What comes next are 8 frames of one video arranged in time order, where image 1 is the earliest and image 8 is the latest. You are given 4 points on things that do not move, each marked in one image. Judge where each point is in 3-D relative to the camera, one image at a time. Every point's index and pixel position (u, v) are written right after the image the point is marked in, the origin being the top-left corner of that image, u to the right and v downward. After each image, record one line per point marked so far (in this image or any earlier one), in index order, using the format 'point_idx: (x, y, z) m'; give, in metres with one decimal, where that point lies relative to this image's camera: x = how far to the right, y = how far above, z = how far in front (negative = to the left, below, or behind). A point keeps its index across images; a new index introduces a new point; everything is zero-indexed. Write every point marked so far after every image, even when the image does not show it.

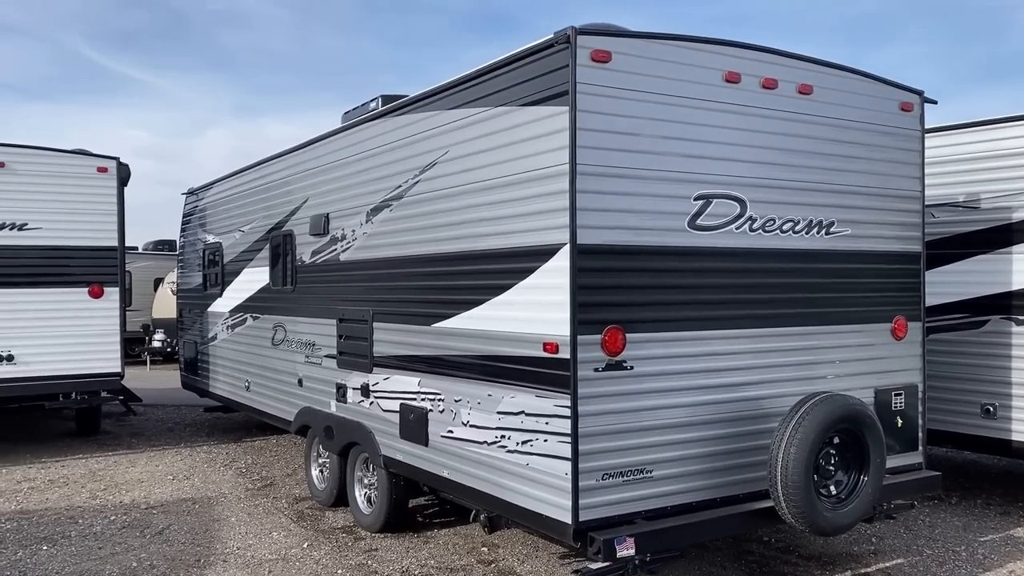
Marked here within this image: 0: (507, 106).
0: (0.0, +0.9, +4.1) m
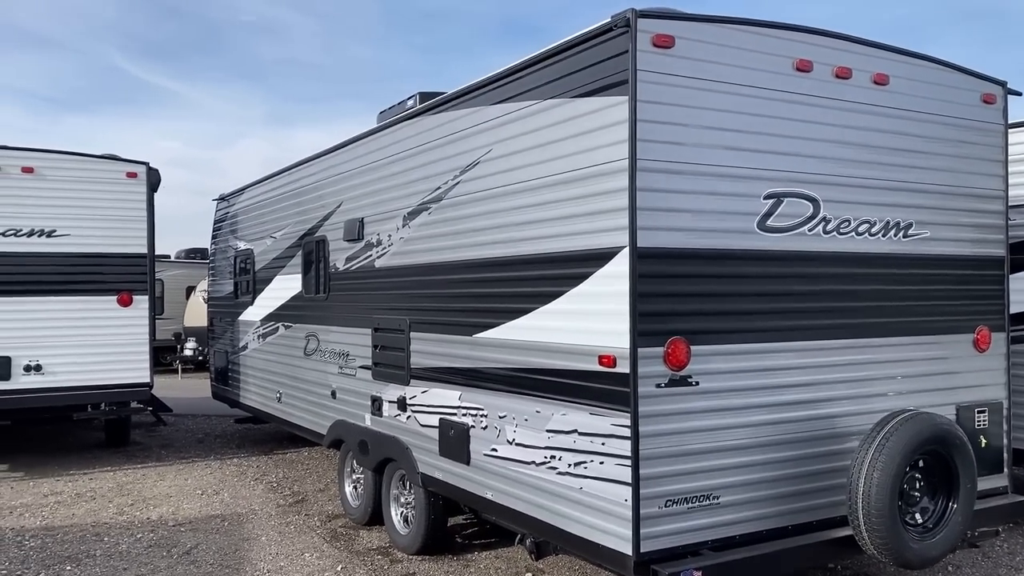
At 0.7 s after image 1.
0: (+0.2, +0.8, +3.8) m
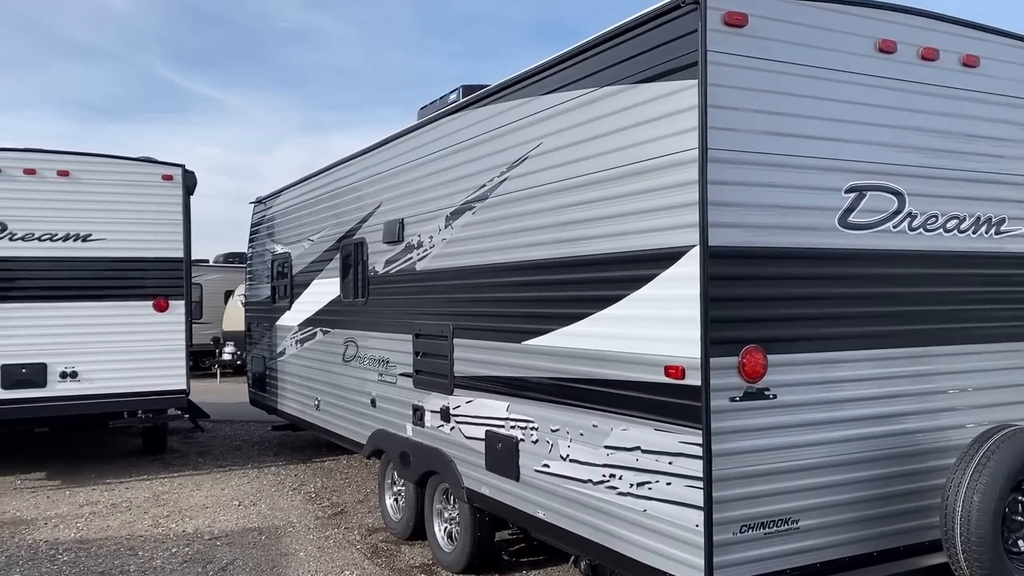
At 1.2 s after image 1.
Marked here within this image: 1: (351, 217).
0: (+0.4, +0.8, +3.5) m
1: (-1.3, +0.6, +6.6) m
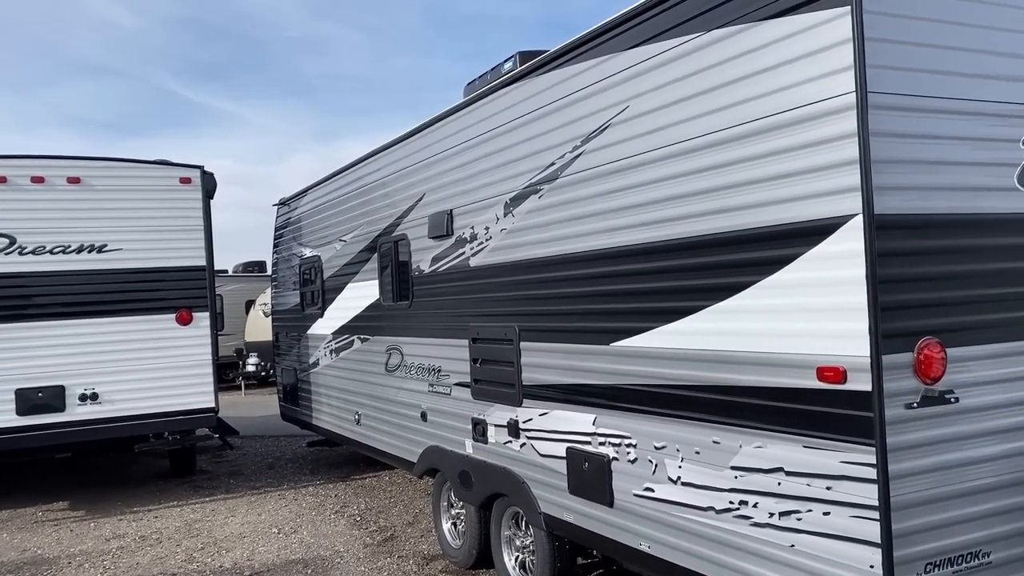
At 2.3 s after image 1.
0: (+0.7, +0.9, +2.8) m
1: (-0.9, +0.5, +6.0) m
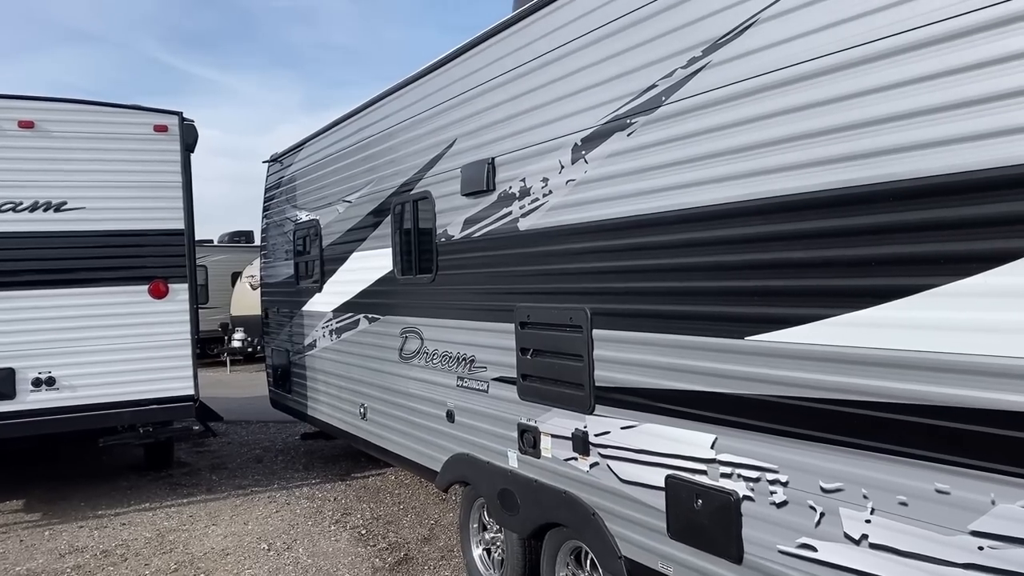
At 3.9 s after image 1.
0: (+1.0, +0.9, +1.8) m
1: (-0.6, +0.7, +5.0) m
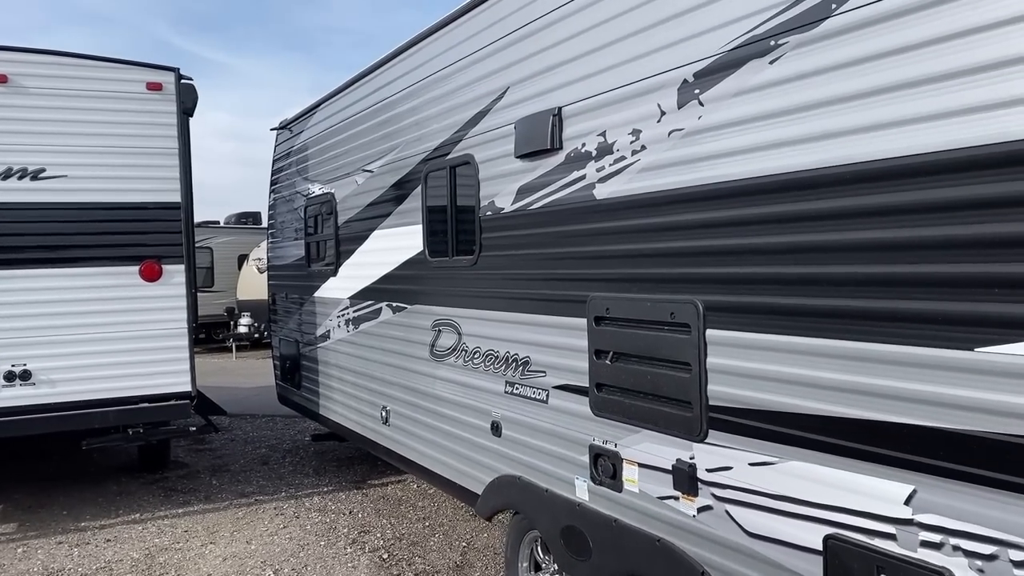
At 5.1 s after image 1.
0: (+1.3, +0.9, +1.0) m
1: (-0.4, +0.8, +4.2) m
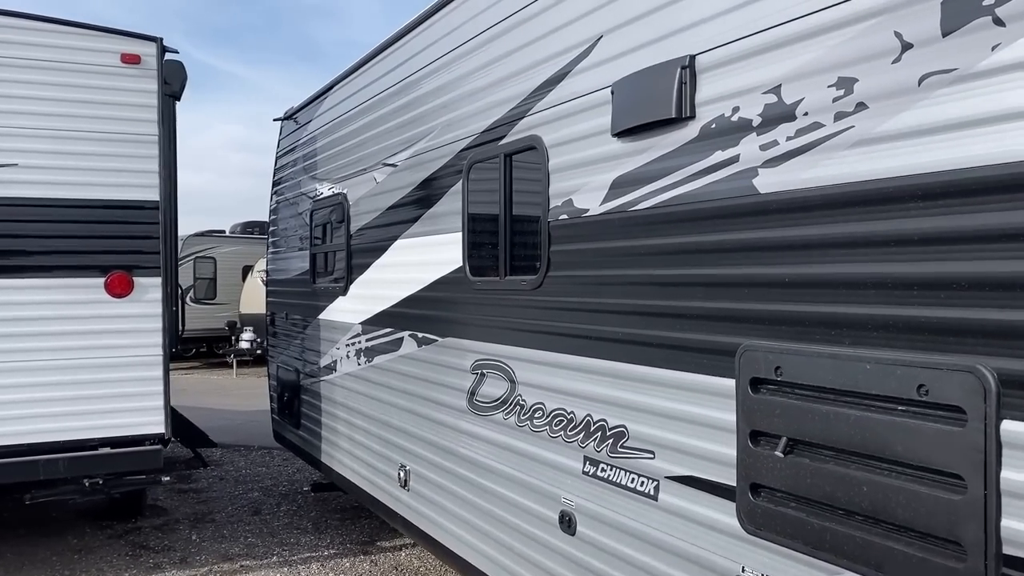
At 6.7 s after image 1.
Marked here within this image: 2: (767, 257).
0: (+1.5, +0.9, 0.0) m
1: (-0.1, +0.7, +3.2) m
2: (+0.5, +0.1, +1.8) m
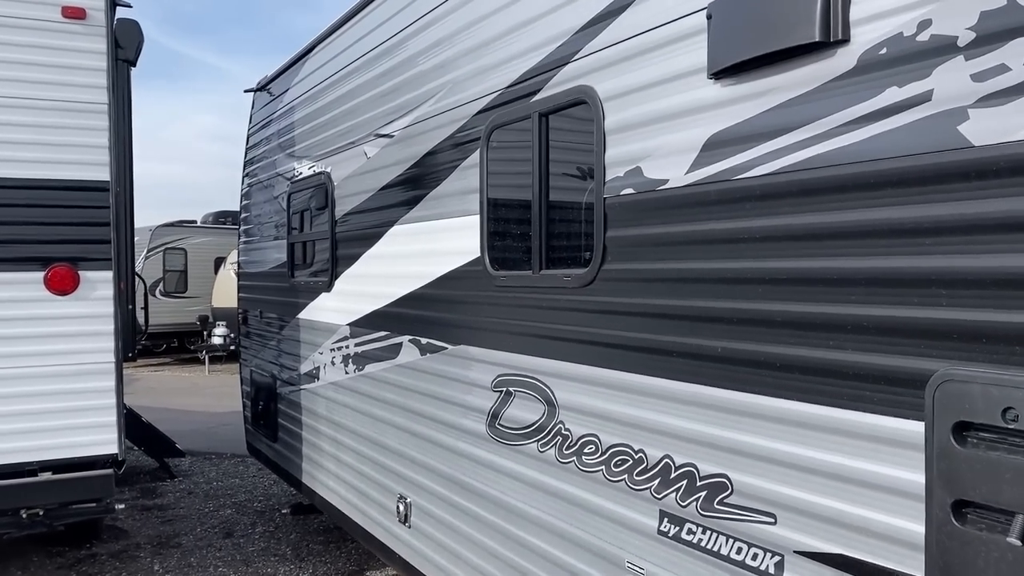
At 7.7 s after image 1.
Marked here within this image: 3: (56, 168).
0: (+1.7, +0.8, -0.6) m
1: (0.0, +0.7, +2.6) m
2: (+0.7, +0.1, +1.2) m
3: (-2.0, +0.5, +3.8) m
